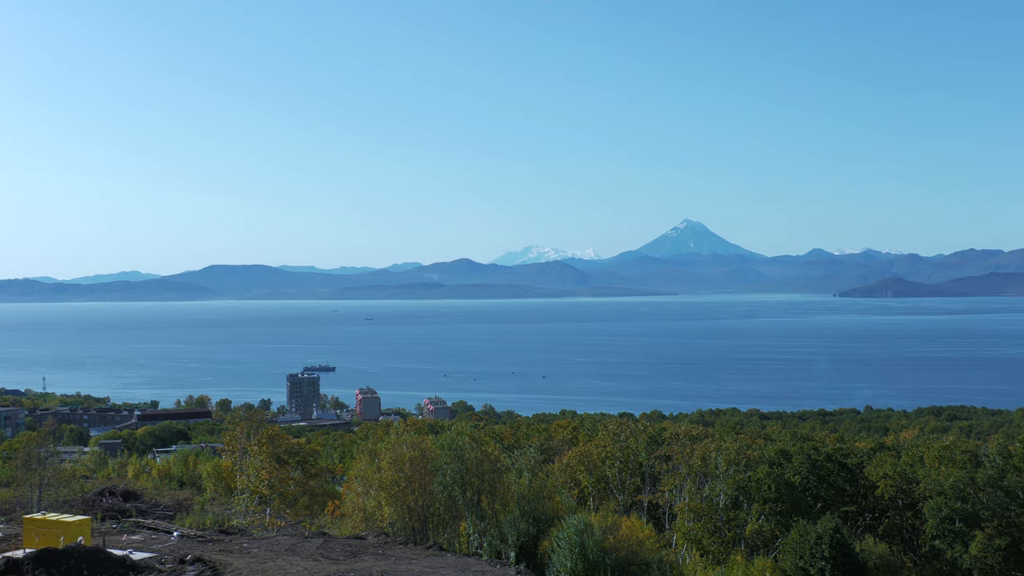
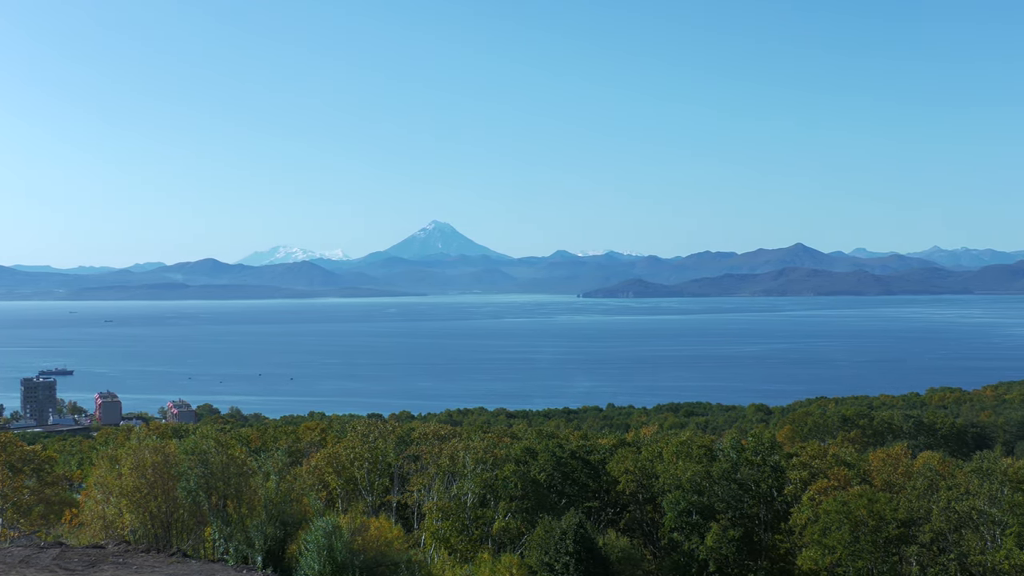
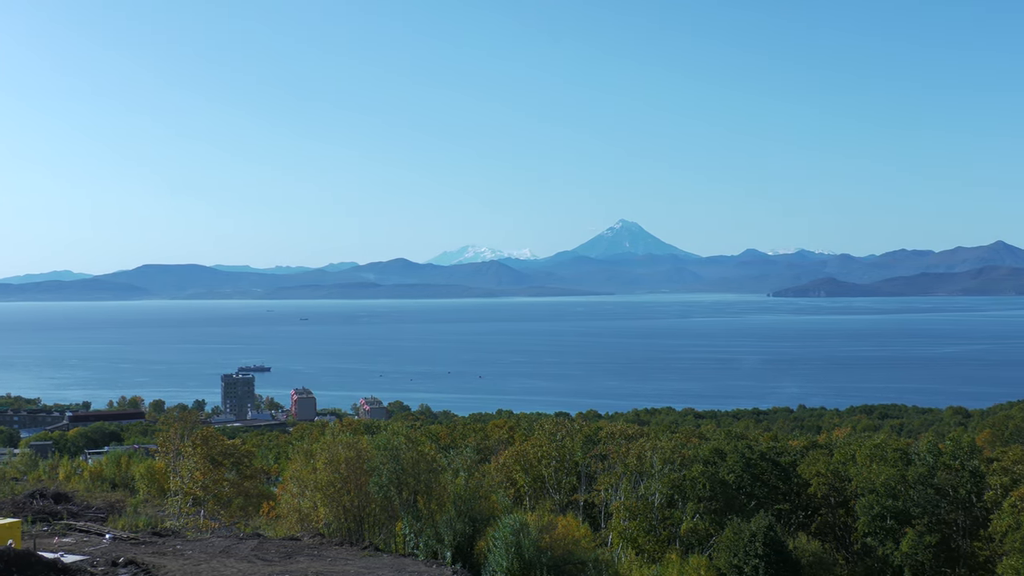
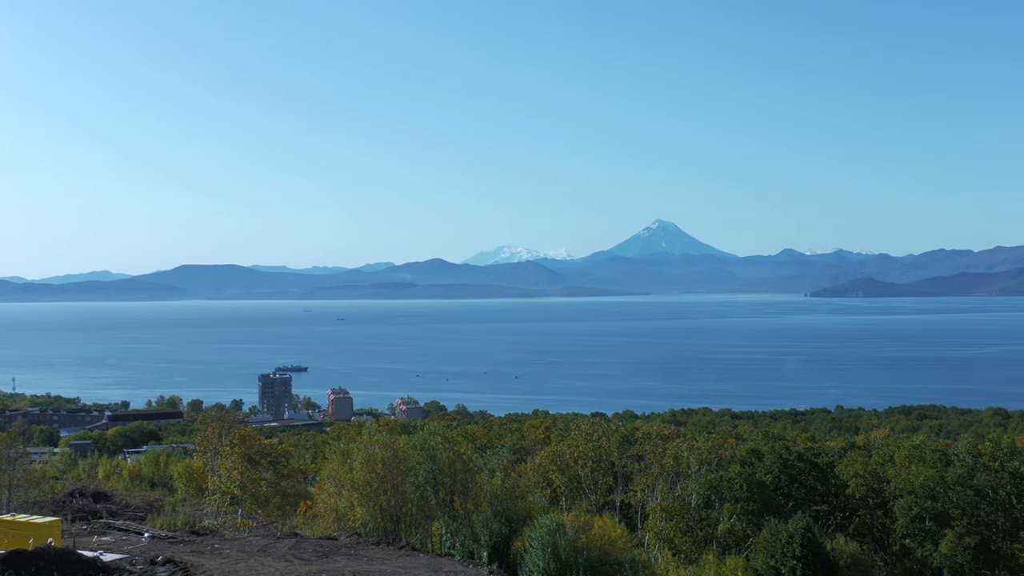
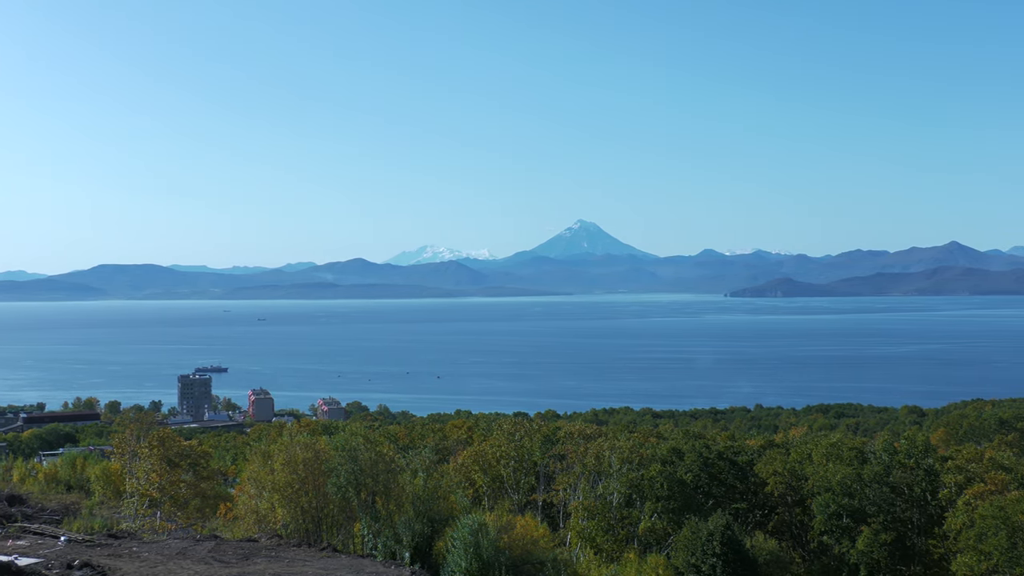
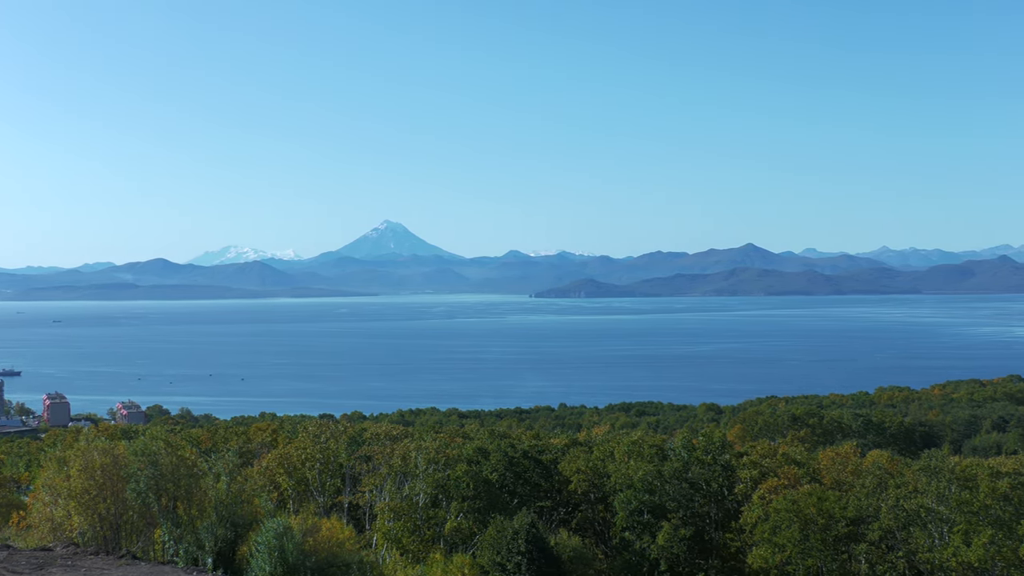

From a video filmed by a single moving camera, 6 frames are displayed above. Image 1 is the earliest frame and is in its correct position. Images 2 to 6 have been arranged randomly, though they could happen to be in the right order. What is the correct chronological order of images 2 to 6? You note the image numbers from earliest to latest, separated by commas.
4, 3, 5, 2, 6
